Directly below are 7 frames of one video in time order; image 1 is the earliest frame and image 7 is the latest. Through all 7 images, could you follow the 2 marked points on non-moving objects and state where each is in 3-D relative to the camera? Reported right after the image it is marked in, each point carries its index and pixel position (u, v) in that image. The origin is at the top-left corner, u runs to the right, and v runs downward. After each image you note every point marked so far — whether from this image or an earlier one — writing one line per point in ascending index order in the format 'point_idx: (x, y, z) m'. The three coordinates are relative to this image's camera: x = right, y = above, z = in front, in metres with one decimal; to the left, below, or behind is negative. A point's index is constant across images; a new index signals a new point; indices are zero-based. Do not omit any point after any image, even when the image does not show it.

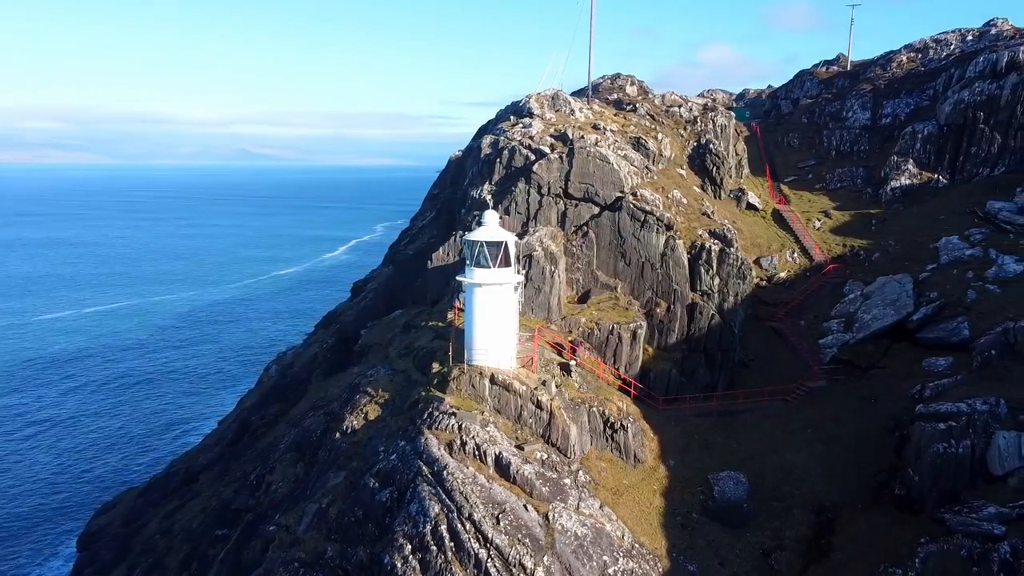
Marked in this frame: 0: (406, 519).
0: (-2.4, -5.3, +18.5) m
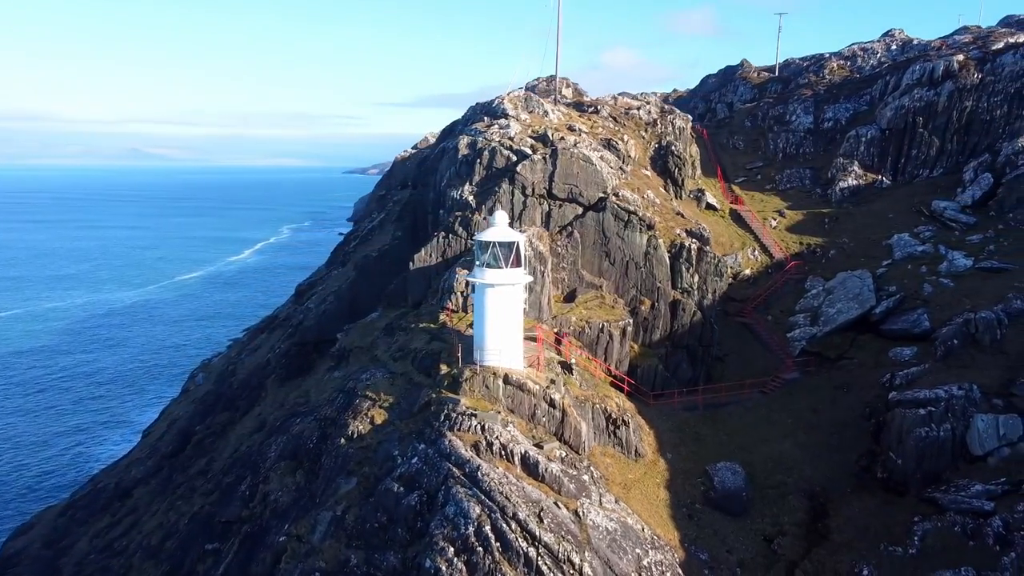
0: (-1.5, -5.3, +18.4) m
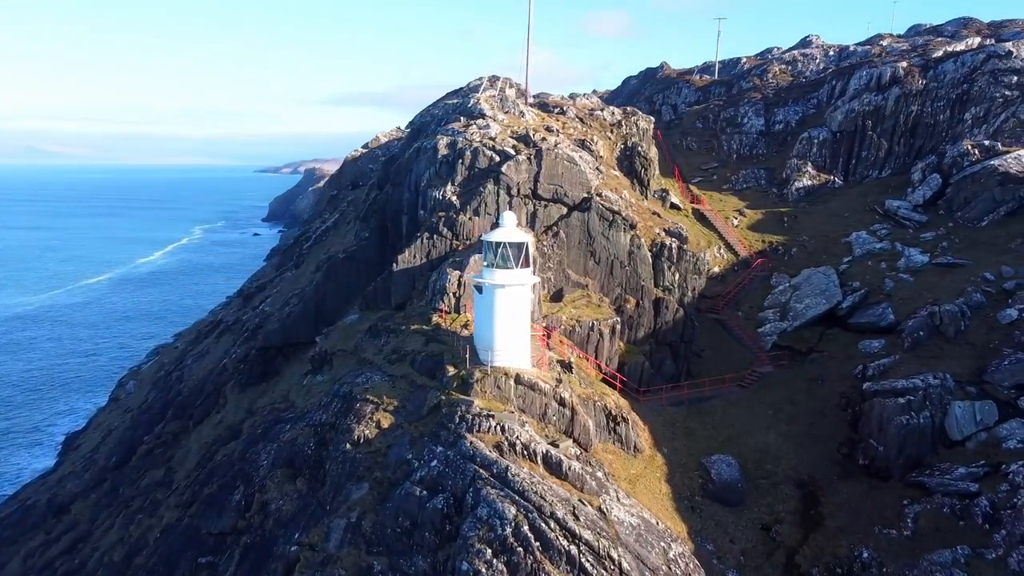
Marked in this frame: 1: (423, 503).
0: (-0.8, -5.4, +18.3) m
1: (-2.2, -5.3, +19.9) m
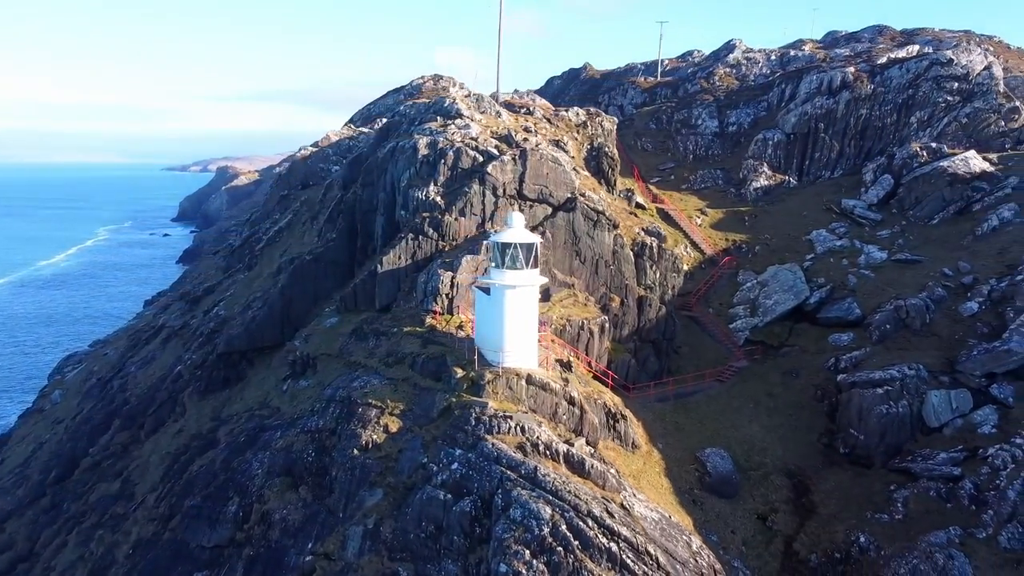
0: (0.0, -5.4, +18.3) m
1: (-1.6, -5.3, +19.7) m
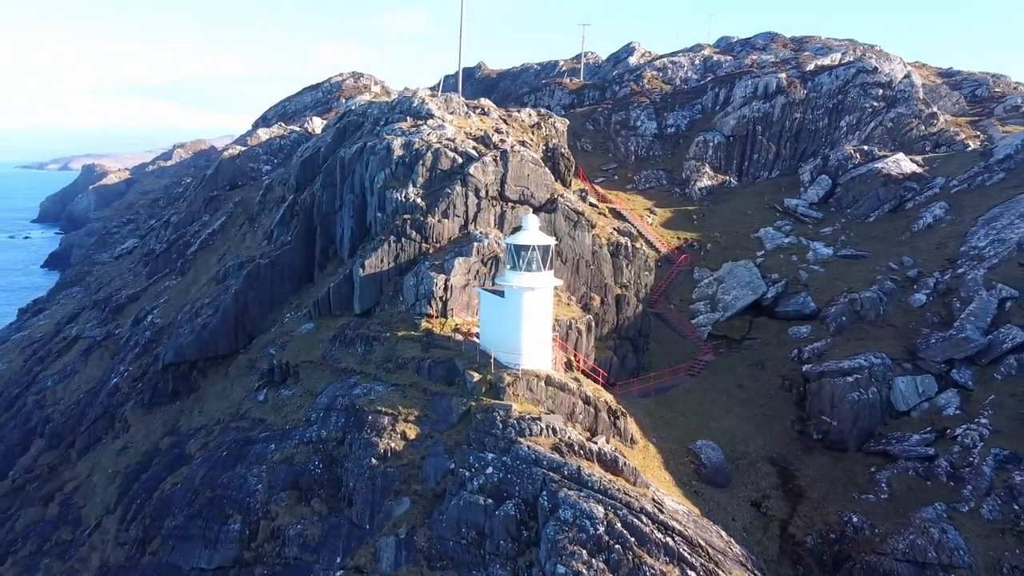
0: (+1.2, -5.5, +18.5) m
1: (-0.6, -5.4, +19.6) m
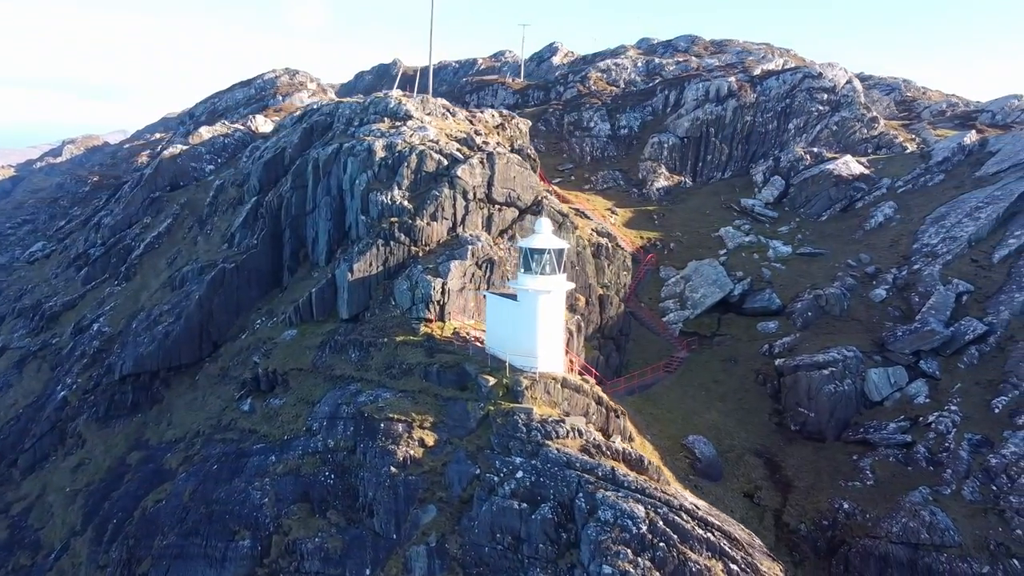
0: (+2.2, -5.5, +18.7) m
1: (+0.3, -5.5, +19.7) m
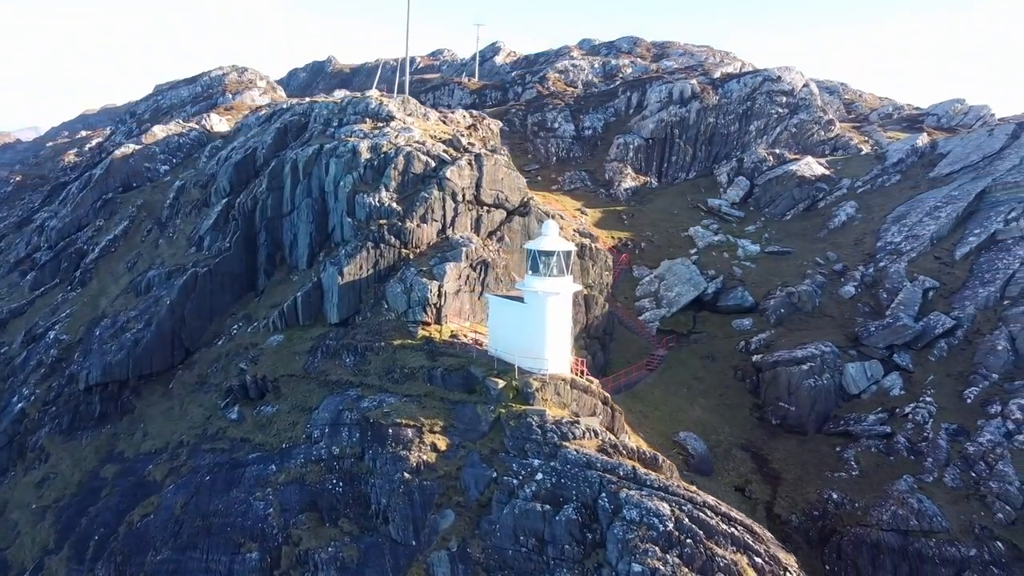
0: (+2.9, -5.6, +19.0) m
1: (+0.9, -5.6, +19.8) m
